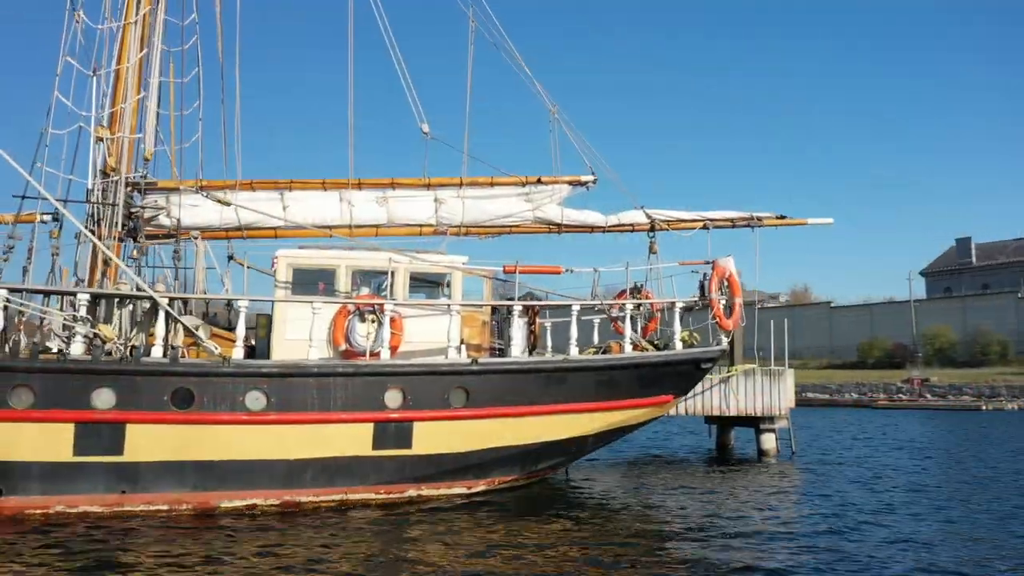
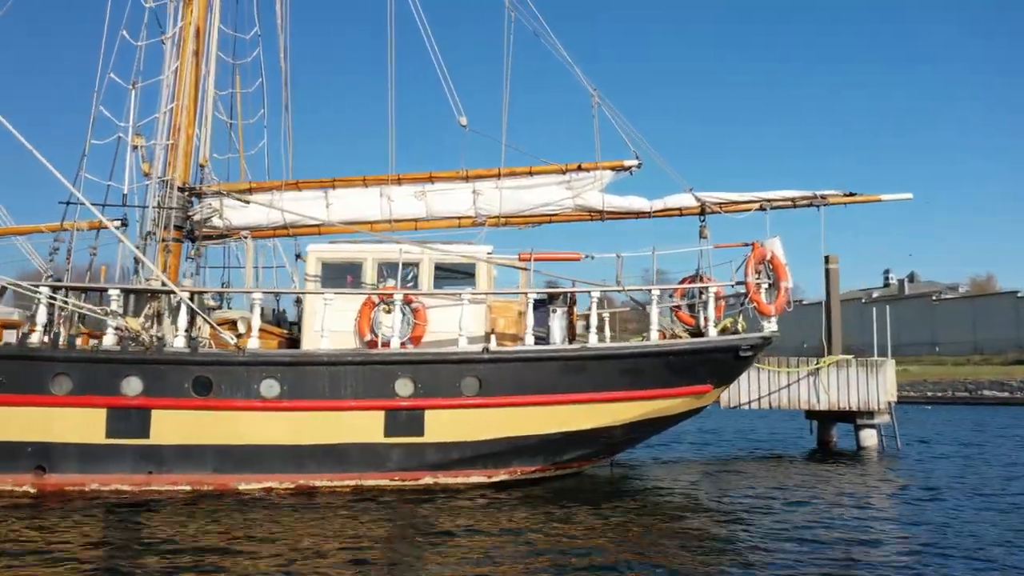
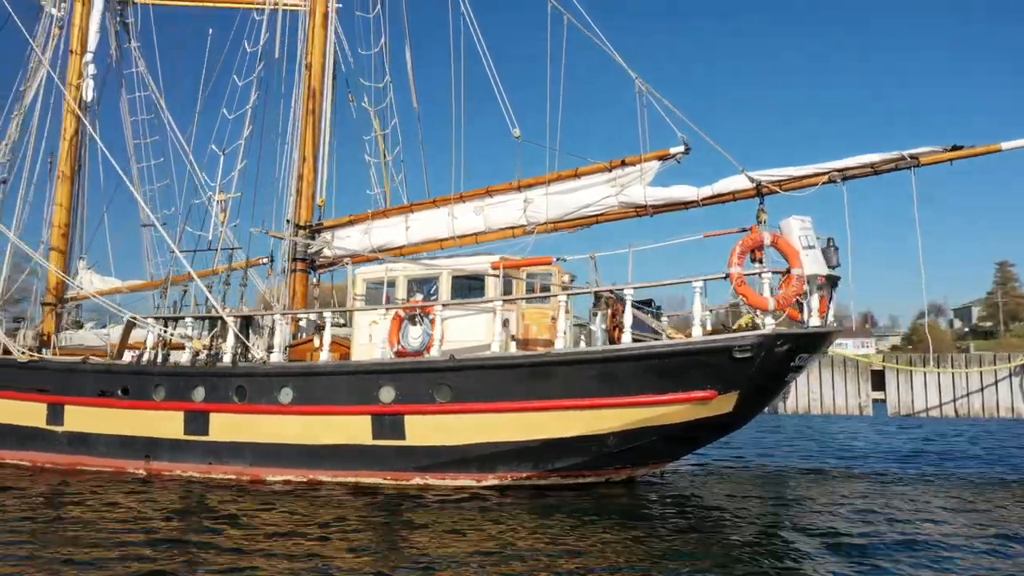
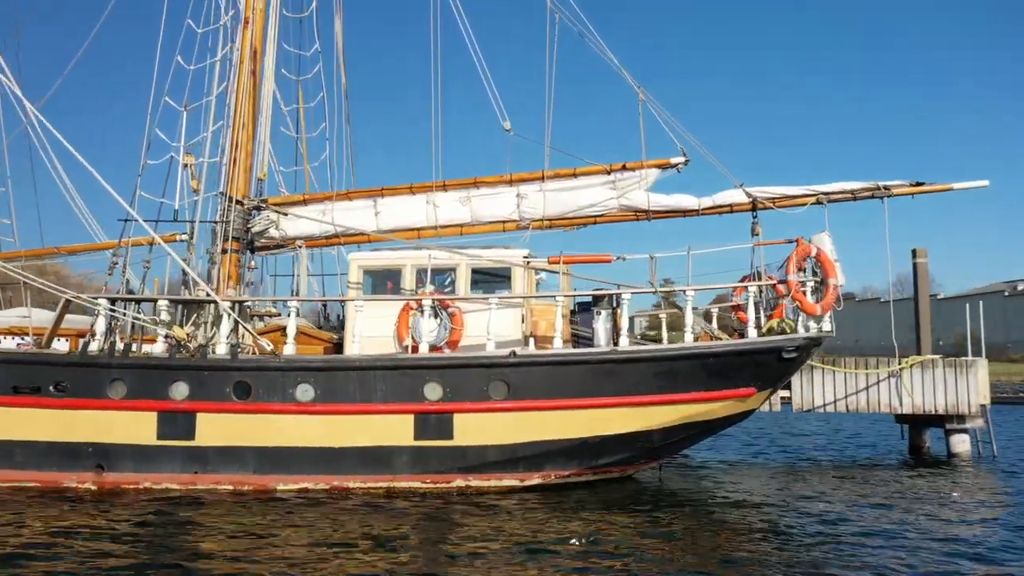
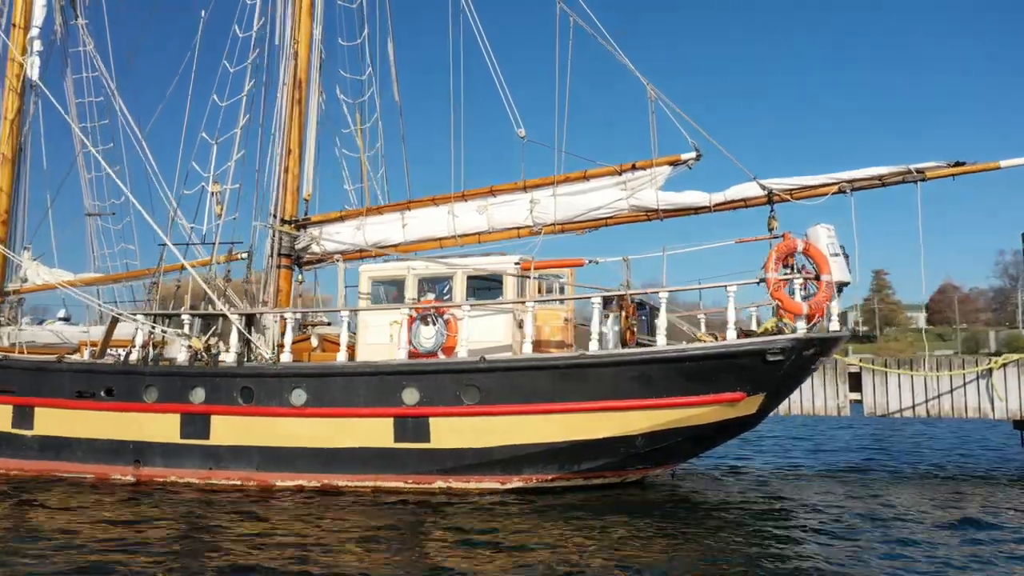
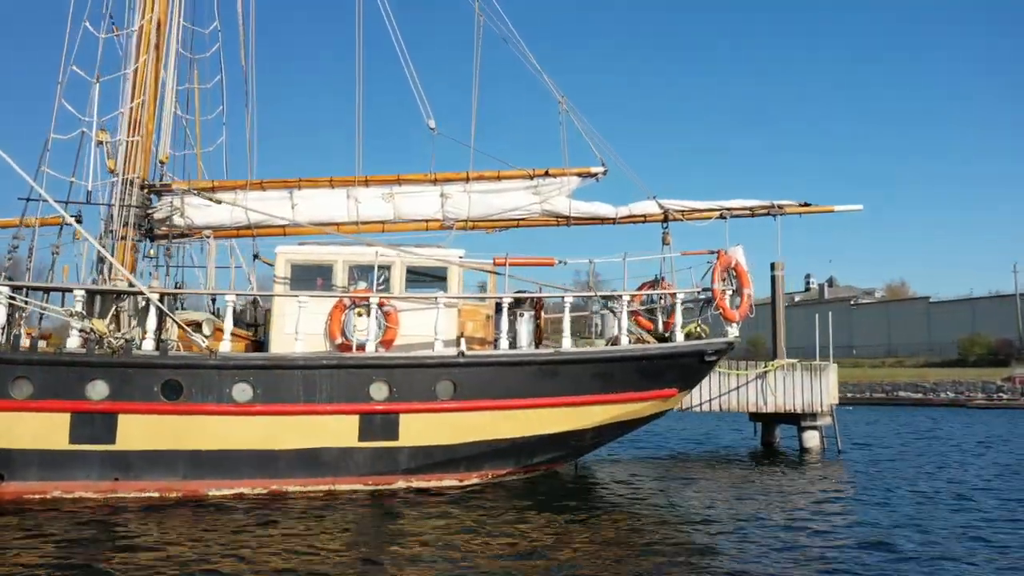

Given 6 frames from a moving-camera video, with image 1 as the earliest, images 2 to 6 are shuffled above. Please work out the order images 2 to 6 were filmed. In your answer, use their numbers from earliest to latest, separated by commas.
6, 2, 4, 5, 3
